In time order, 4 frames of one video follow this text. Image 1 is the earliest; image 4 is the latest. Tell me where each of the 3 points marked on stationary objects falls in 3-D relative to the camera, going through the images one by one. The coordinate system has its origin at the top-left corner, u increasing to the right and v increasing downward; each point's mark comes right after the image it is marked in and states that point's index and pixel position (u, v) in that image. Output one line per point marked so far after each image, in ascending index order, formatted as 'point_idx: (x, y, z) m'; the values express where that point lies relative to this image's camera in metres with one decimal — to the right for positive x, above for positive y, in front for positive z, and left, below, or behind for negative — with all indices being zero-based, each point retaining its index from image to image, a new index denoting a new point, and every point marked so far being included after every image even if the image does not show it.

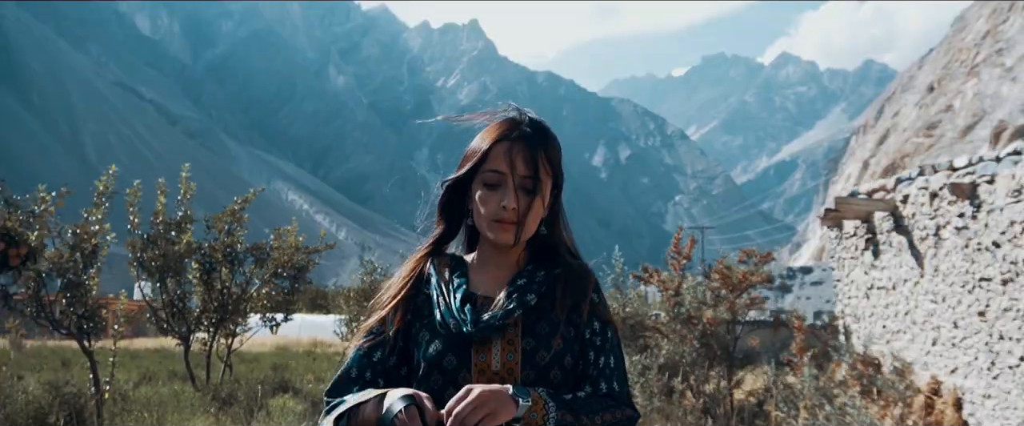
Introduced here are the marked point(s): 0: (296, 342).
0: (-4.3, -2.6, +17.4) m
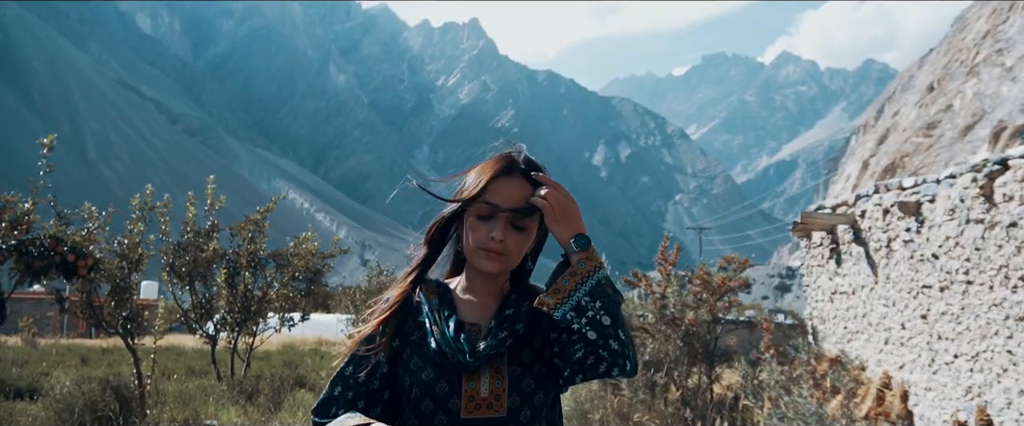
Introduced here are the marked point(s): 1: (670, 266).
0: (-4.3, -2.6, +17.9) m
1: (+1.7, -0.6, +9.8) m
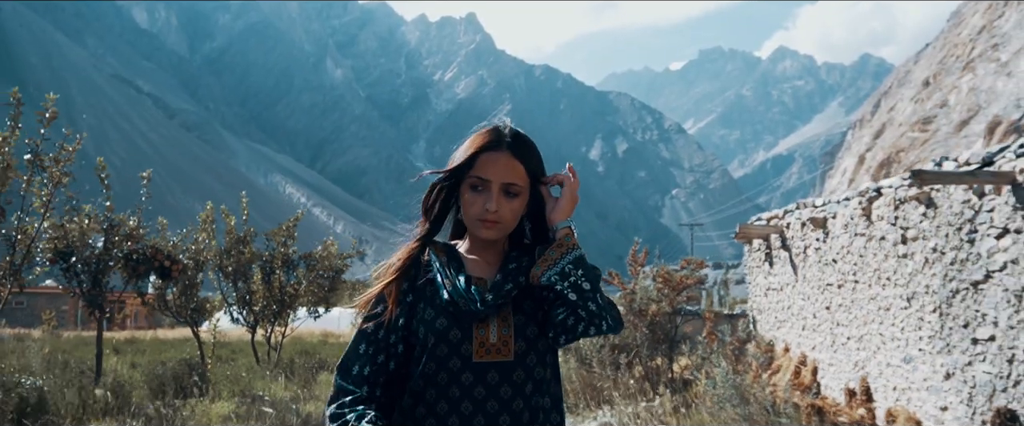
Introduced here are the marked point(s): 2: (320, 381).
0: (-4.4, -2.6, +19.0) m
1: (+1.7, -0.7, +10.9) m
2: (-2.0, -1.7, +8.8) m
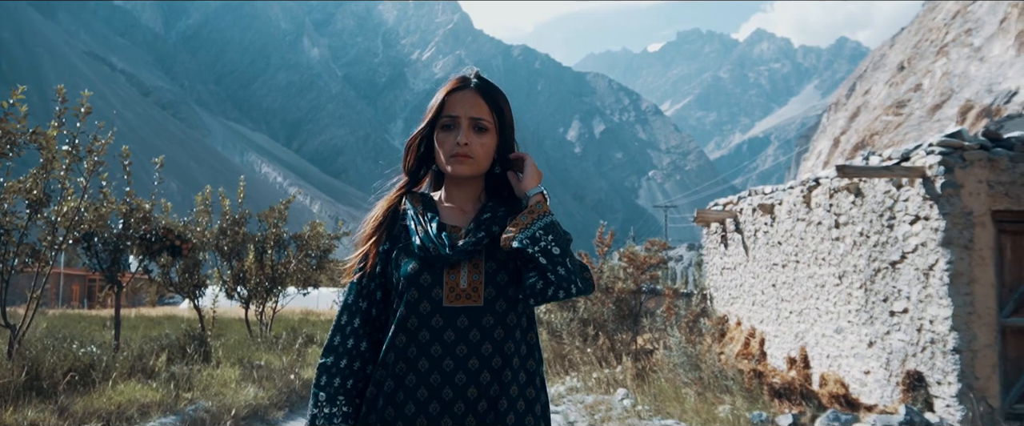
0: (-4.9, -2.2, +19.4) m
1: (+1.4, -0.4, +11.4) m
2: (-2.3, -1.6, +9.3) m
